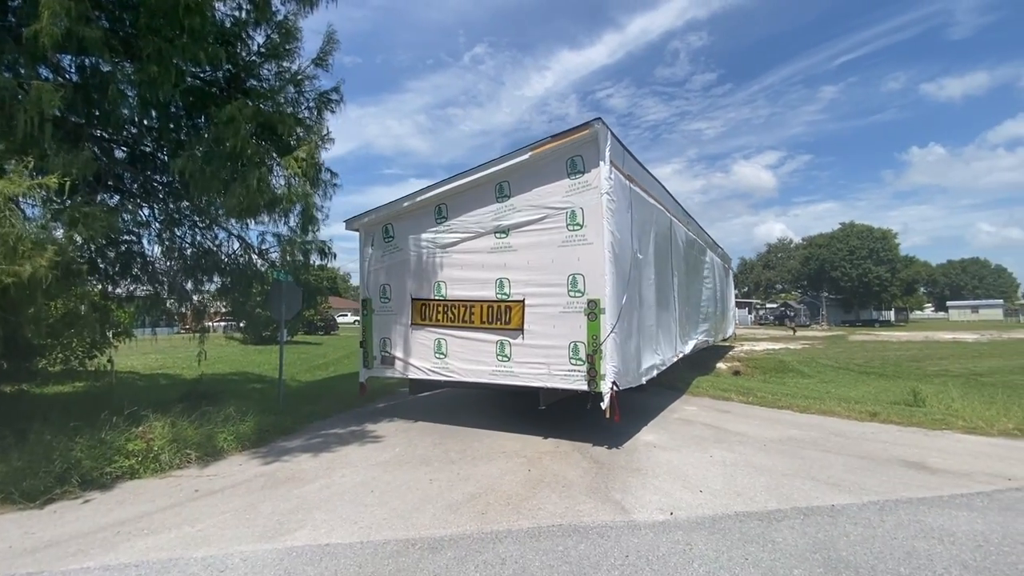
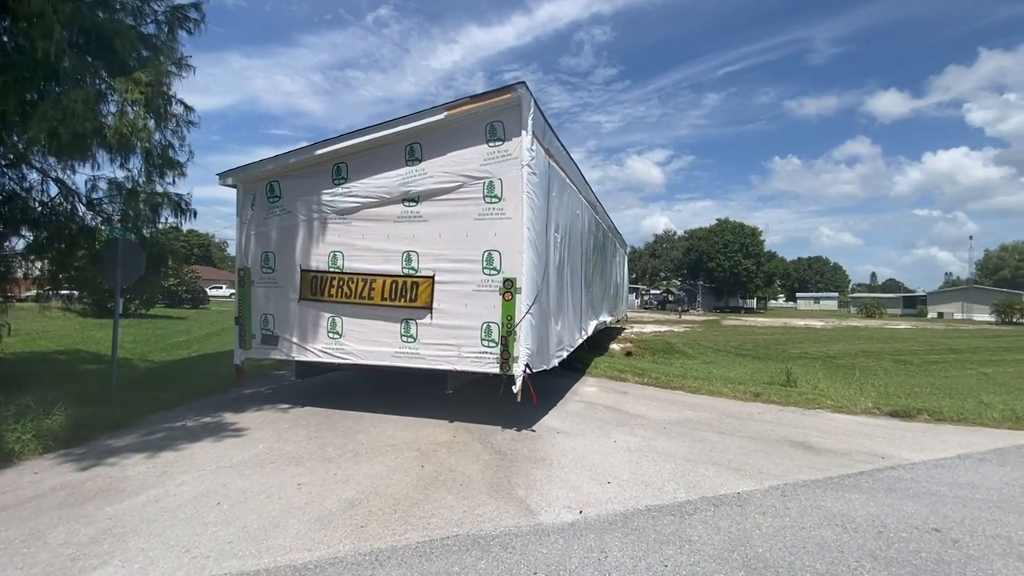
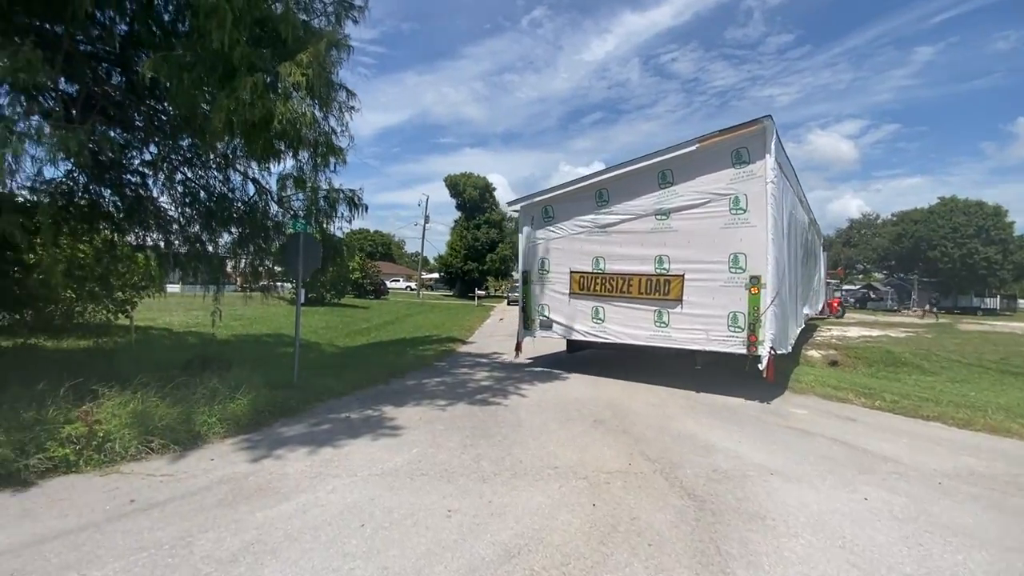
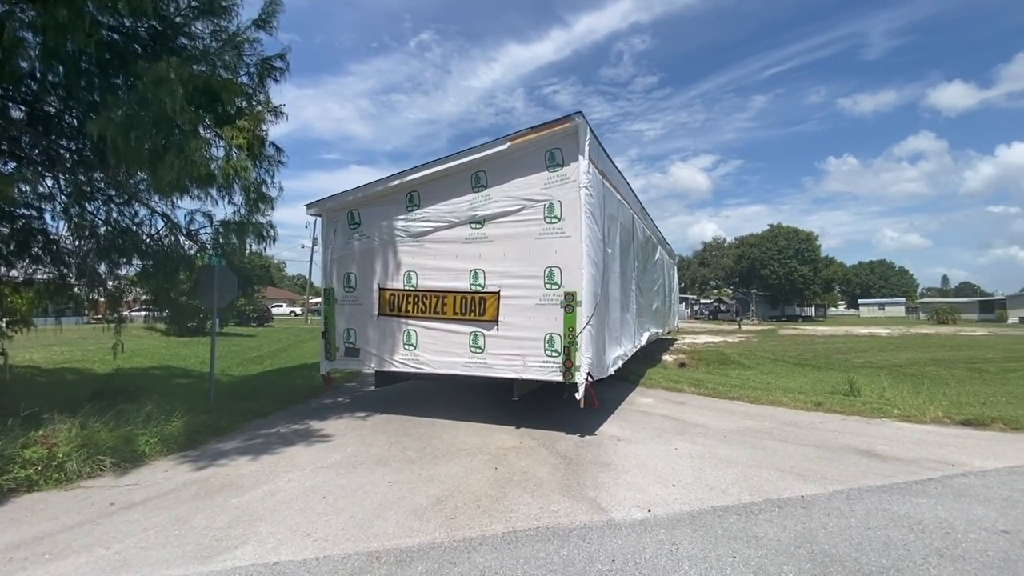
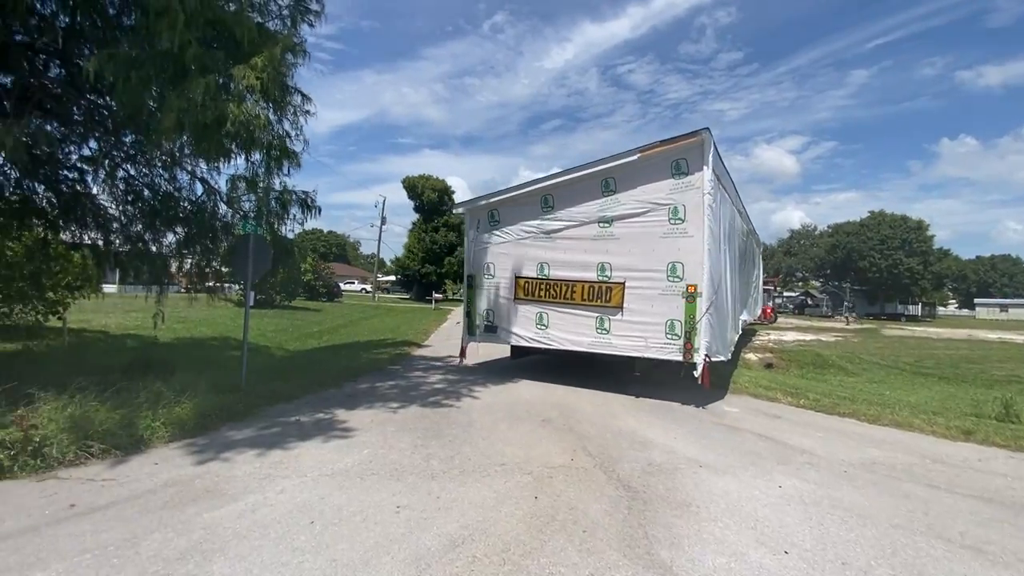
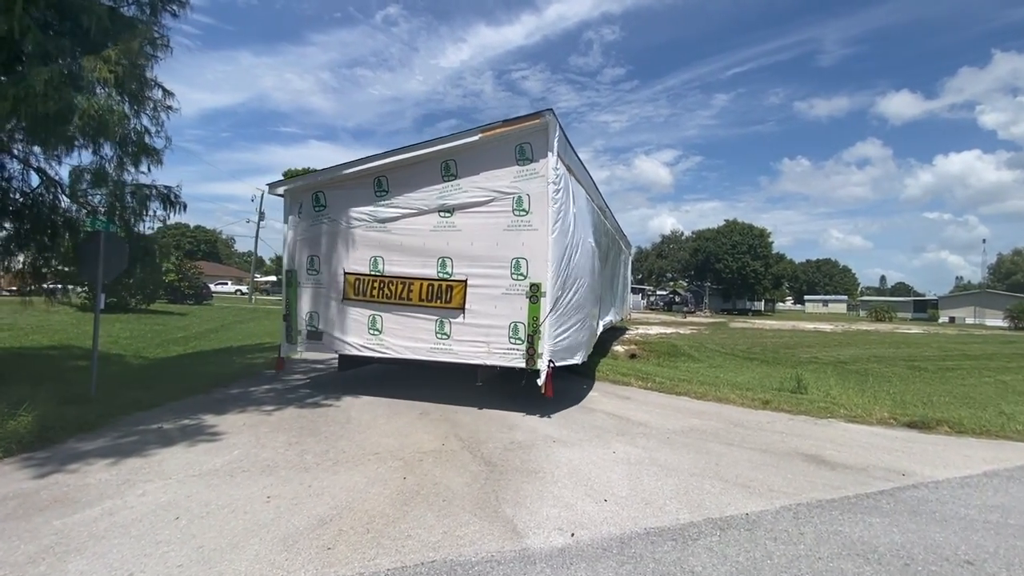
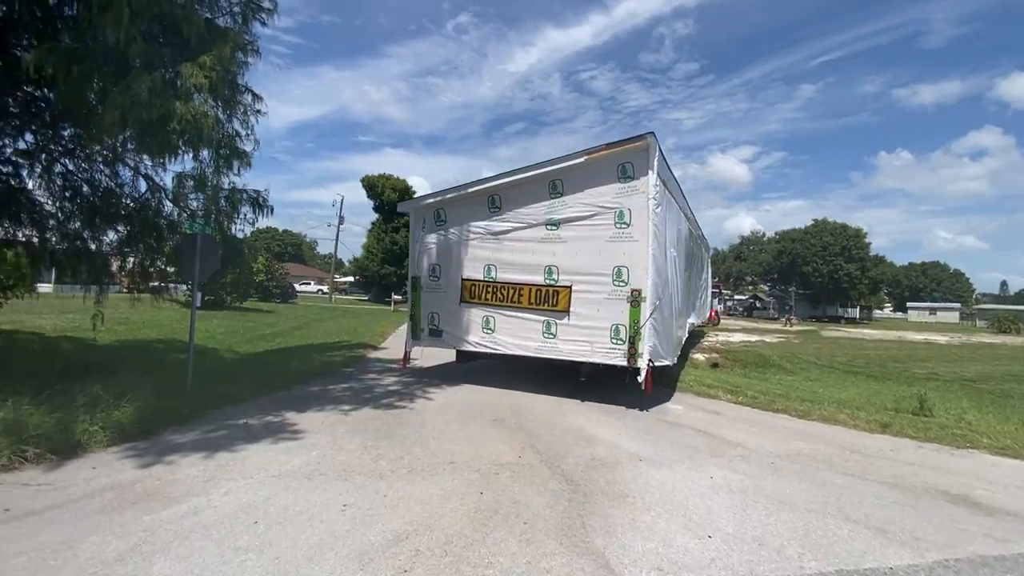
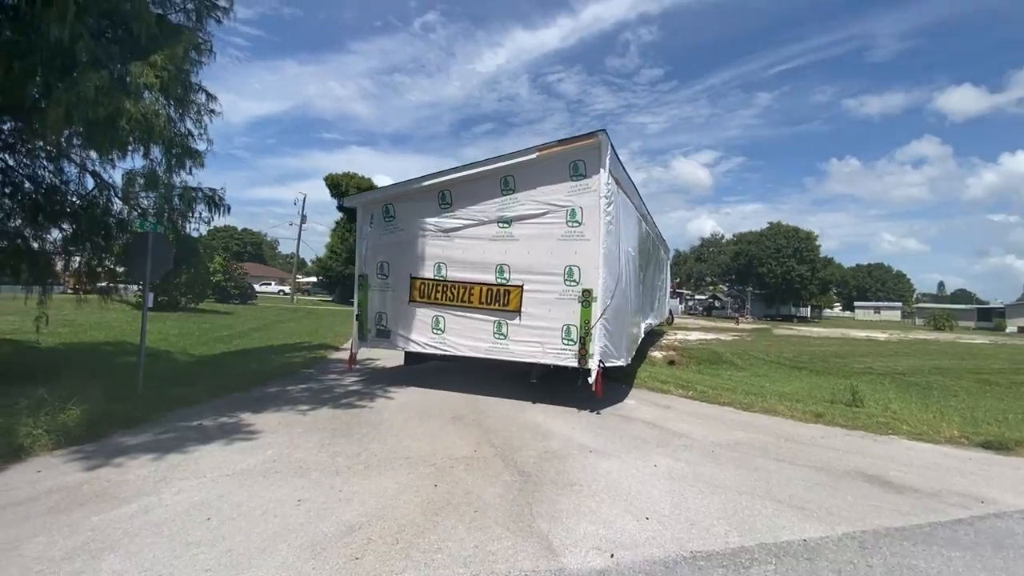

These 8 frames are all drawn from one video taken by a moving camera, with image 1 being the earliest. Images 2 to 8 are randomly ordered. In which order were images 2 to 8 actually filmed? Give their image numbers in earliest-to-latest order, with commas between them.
4, 2, 6, 8, 7, 5, 3
